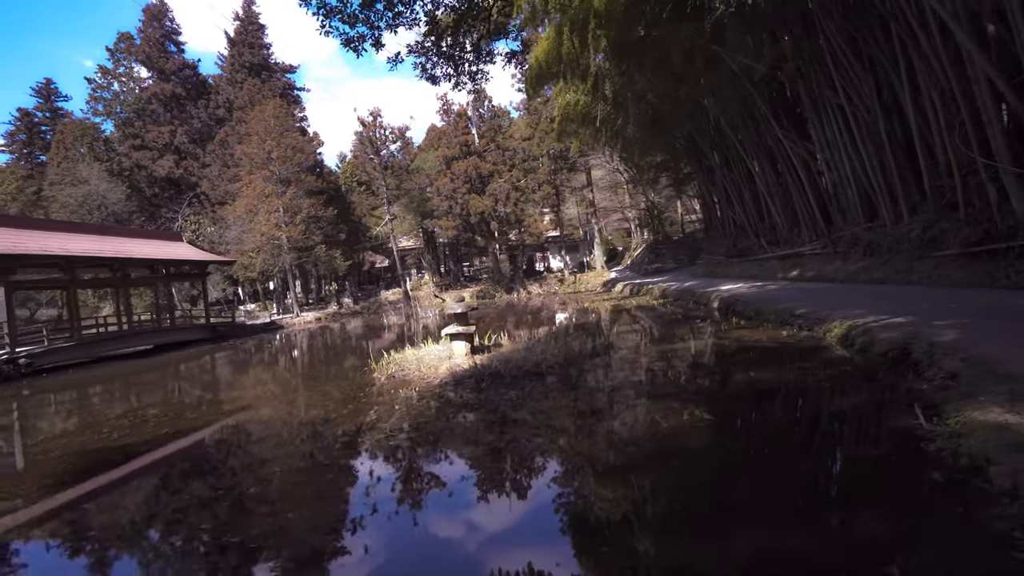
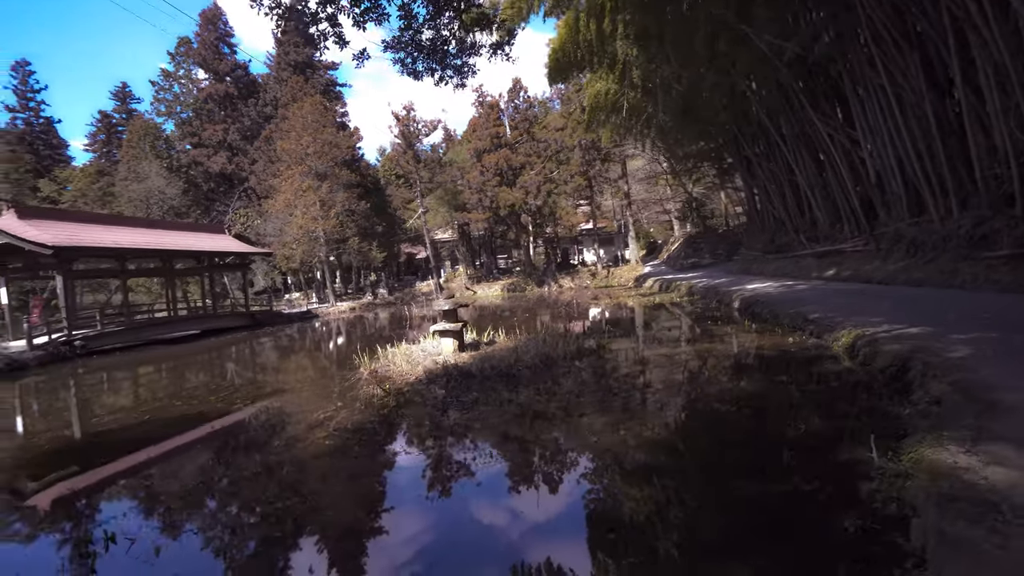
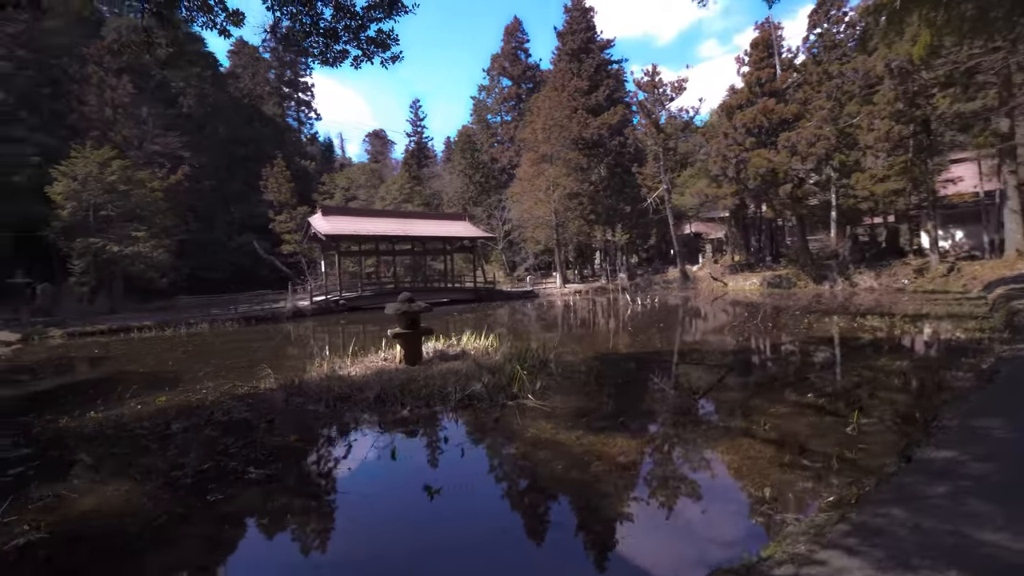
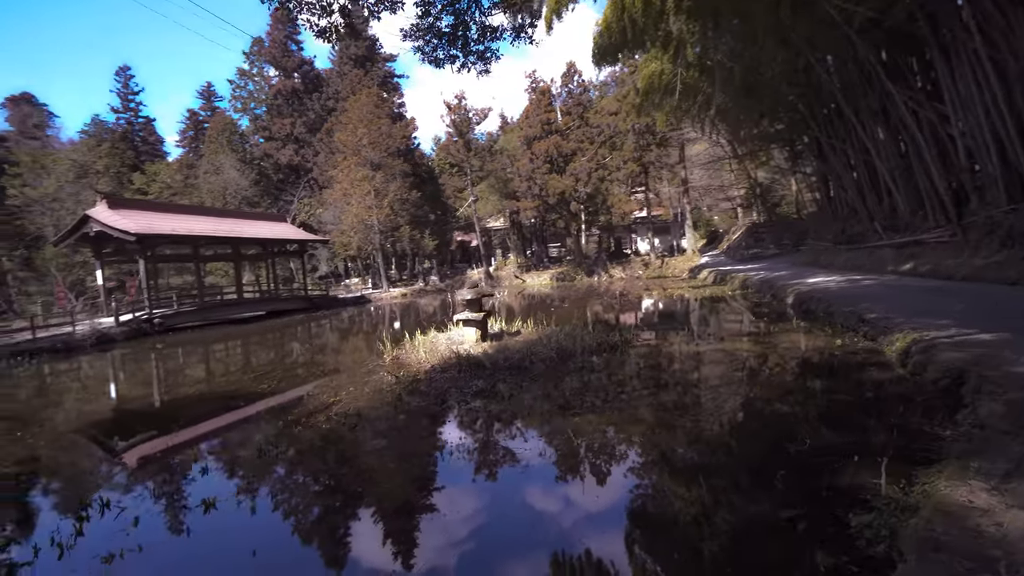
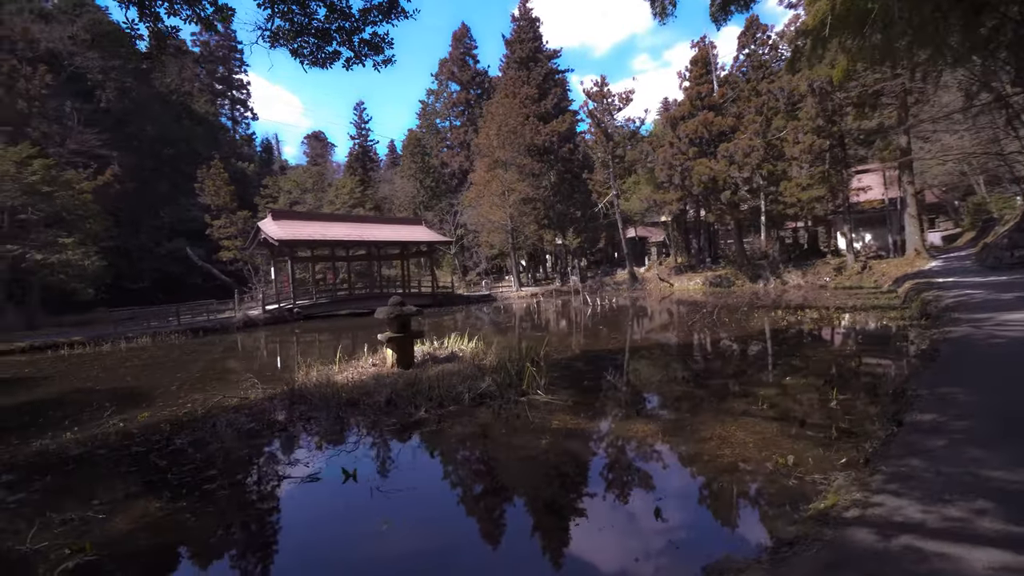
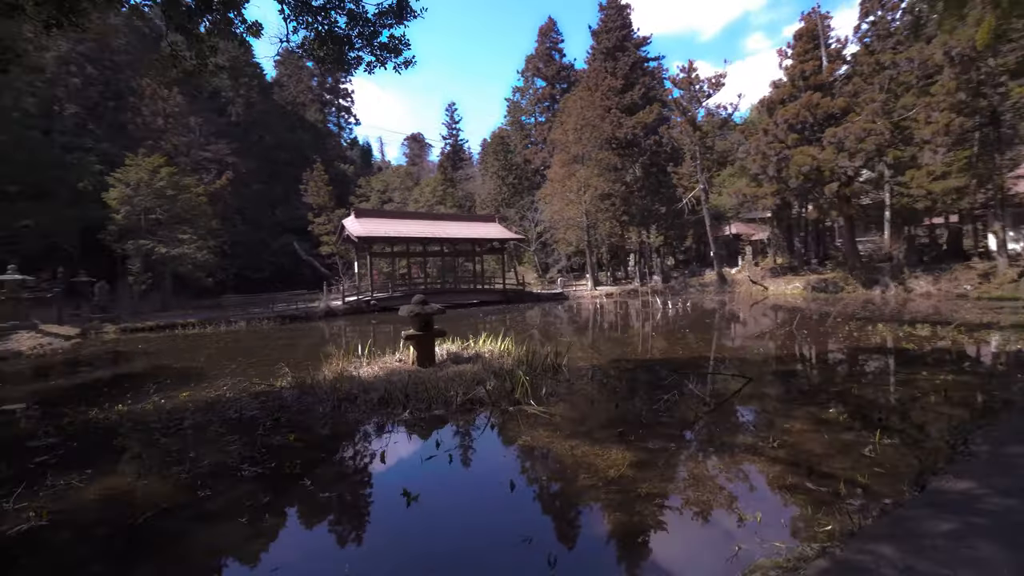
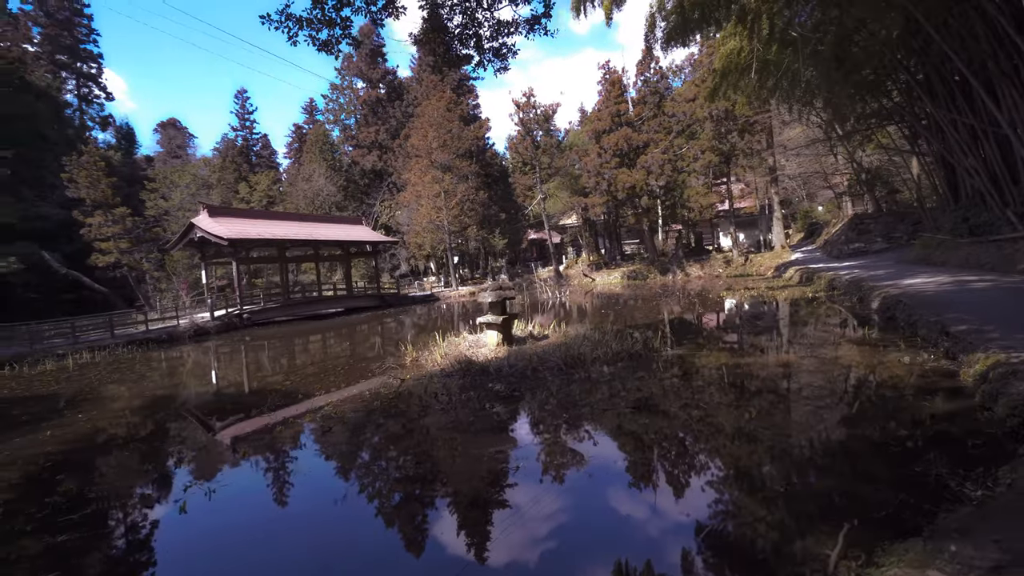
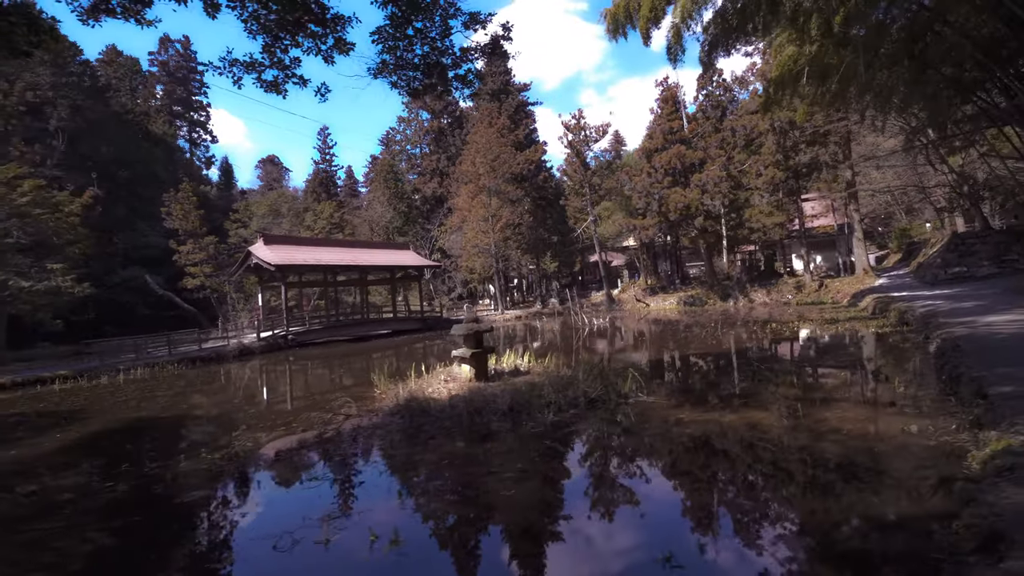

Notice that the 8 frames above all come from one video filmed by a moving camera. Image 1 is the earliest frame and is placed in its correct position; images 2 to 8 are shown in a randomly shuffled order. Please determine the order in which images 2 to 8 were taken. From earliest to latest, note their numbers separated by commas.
2, 4, 7, 8, 5, 3, 6
